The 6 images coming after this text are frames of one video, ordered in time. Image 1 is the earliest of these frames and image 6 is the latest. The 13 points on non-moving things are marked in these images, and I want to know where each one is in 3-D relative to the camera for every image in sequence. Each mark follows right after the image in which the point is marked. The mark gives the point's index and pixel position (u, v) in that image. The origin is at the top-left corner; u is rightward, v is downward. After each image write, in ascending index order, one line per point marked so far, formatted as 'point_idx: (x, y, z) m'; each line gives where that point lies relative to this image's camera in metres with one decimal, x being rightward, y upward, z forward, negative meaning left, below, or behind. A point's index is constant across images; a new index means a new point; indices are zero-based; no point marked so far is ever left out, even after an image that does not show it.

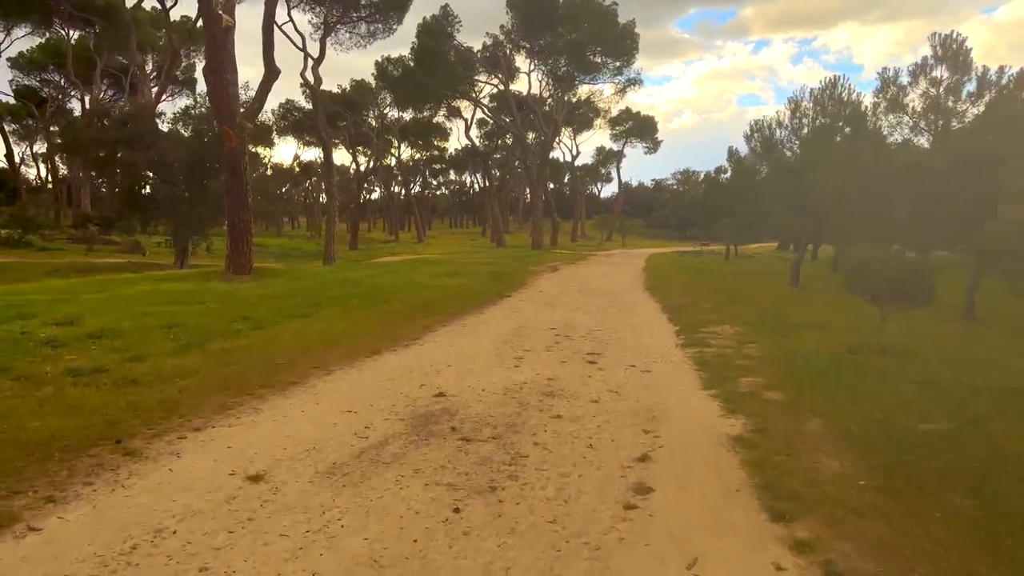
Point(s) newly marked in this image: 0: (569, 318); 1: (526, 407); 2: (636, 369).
0: (+1.4, -0.7, +17.6) m
1: (+0.2, -1.4, +8.5) m
2: (+1.8, -1.2, +11.0) m
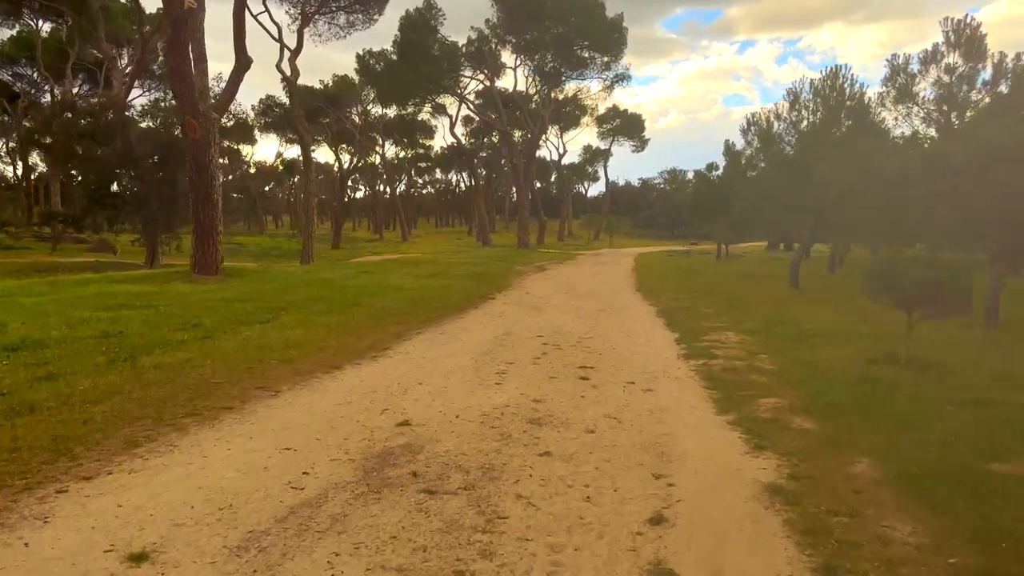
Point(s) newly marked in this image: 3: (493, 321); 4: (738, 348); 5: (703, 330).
0: (+1.0, -0.8, +16.1) m
1: (0.0, -1.5, +7.0) m
2: (+1.6, -1.3, +9.5) m
3: (-0.4, -0.7, +16.2) m
4: (+3.9, -1.0, +12.6) m
5: (+3.8, -0.8, +14.5) m
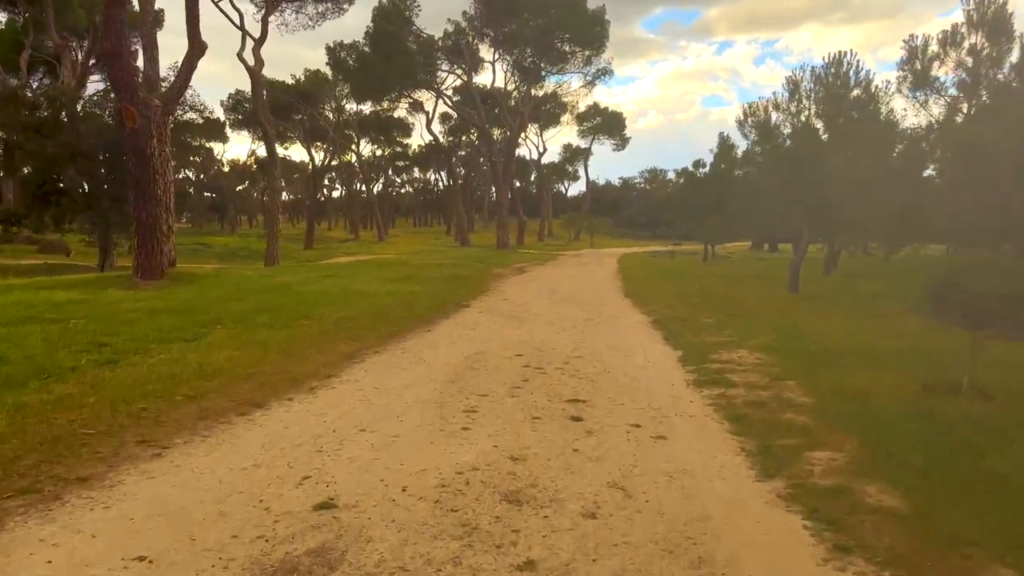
0: (+0.5, -0.9, +13.9) m
1: (-0.3, -1.6, +4.7) m
2: (+1.3, -1.5, +7.3) m
3: (-0.8, -0.9, +14.0) m
4: (+3.5, -1.2, +10.4) m
5: (+3.4, -1.0, +12.4) m
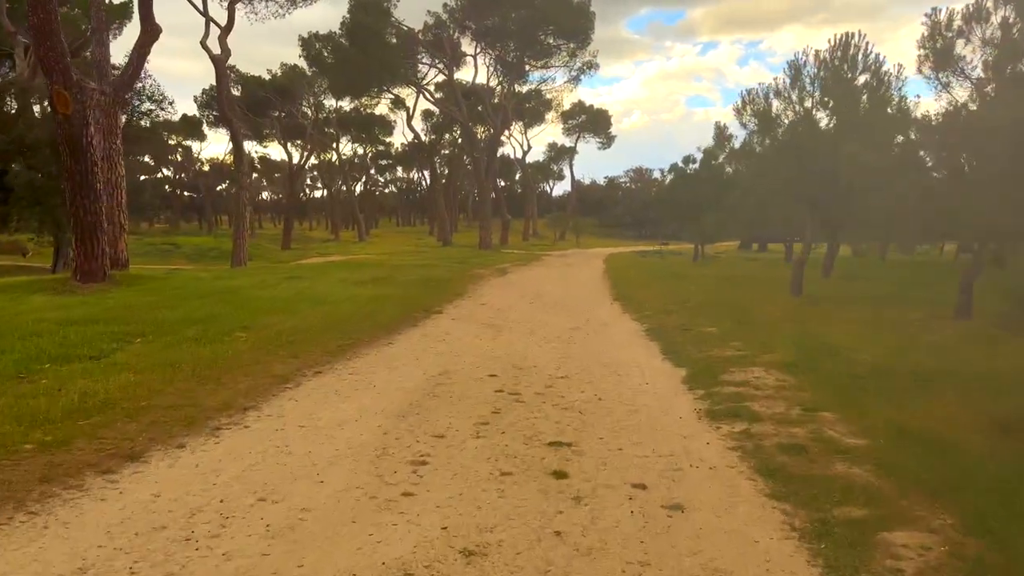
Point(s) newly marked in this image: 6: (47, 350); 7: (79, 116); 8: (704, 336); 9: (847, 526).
0: (+0.1, -1.0, +11.8) m
1: (-0.5, -1.7, +2.7) m
2: (+1.0, -1.5, +5.3) m
3: (-1.3, -1.0, +11.9) m
4: (+3.1, -1.3, +8.5) m
5: (+3.0, -1.1, +10.5) m
6: (-6.7, -0.9, +10.5) m
7: (-11.7, +4.7, +20.0) m
8: (+3.4, -0.9, +13.0) m
9: (+2.3, -1.6, +5.0) m
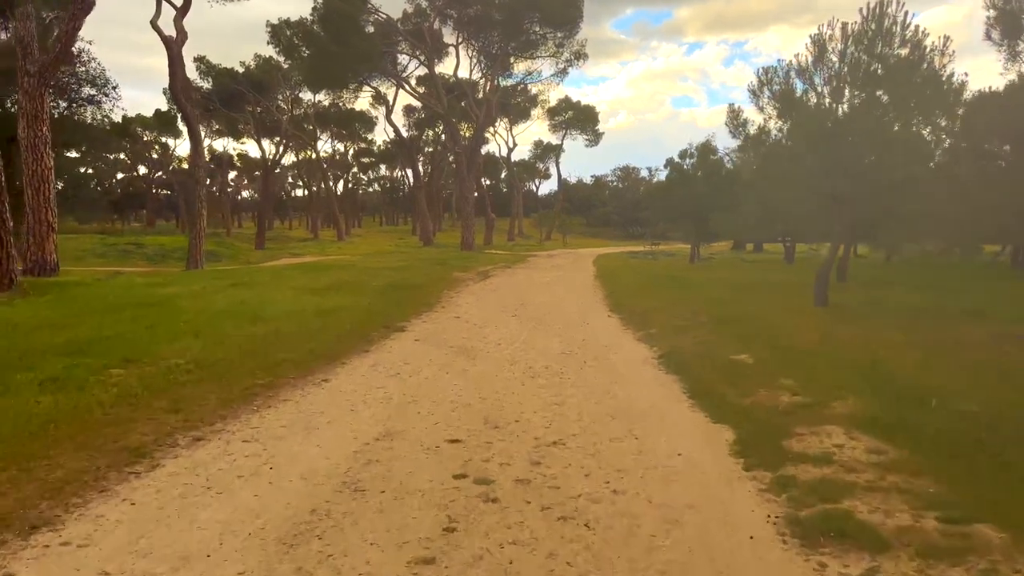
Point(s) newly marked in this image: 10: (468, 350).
0: (-0.2, -1.3, +8.8) m
1: (-0.6, -2.0, -0.4) m
2: (+0.8, -1.8, +2.3) m
3: (-1.6, -1.2, +8.8) m
4: (+2.9, -1.5, +5.5) m
5: (+2.7, -1.3, +7.4) m
6: (-7.0, -1.1, +7.3) m
7: (-12.1, +4.5, +16.7) m
8: (+3.0, -1.1, +10.0) m
9: (+2.1, -1.8, +2.0) m
10: (-0.7, -1.0, +12.0) m
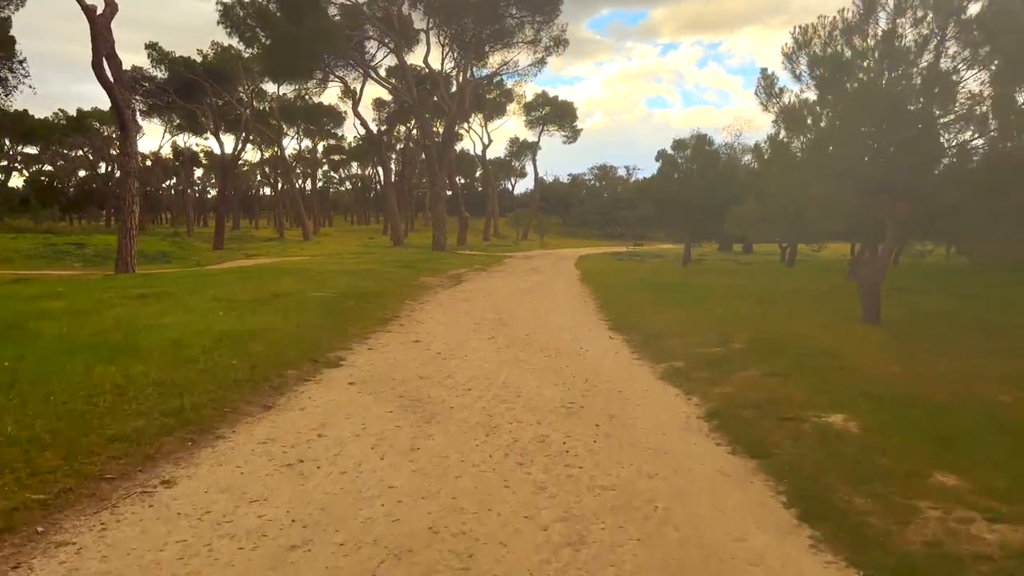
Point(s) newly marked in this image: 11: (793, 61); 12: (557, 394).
0: (-0.4, -1.5, +4.9) m
1: (-0.5, -2.2, -4.2) m
2: (+0.9, -2.1, -1.5) m
3: (-1.8, -1.5, +5.0) m
4: (+2.8, -1.8, +1.7) m
5: (+2.6, -1.6, +3.7) m
6: (-7.1, -1.4, +3.3) m
7: (-12.6, +4.2, +12.5) m
8: (+2.8, -1.4, +6.2) m
9: (+2.1, -2.1, -1.8) m
10: (-1.0, -1.3, +8.1) m
11: (+5.6, +4.6, +14.9) m
12: (+0.5, -1.2, +8.8) m
